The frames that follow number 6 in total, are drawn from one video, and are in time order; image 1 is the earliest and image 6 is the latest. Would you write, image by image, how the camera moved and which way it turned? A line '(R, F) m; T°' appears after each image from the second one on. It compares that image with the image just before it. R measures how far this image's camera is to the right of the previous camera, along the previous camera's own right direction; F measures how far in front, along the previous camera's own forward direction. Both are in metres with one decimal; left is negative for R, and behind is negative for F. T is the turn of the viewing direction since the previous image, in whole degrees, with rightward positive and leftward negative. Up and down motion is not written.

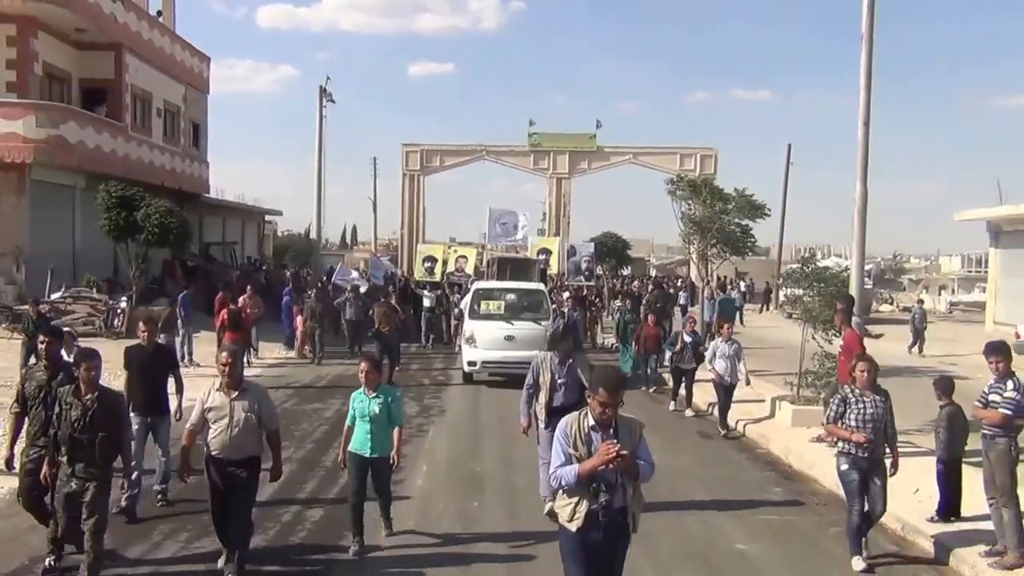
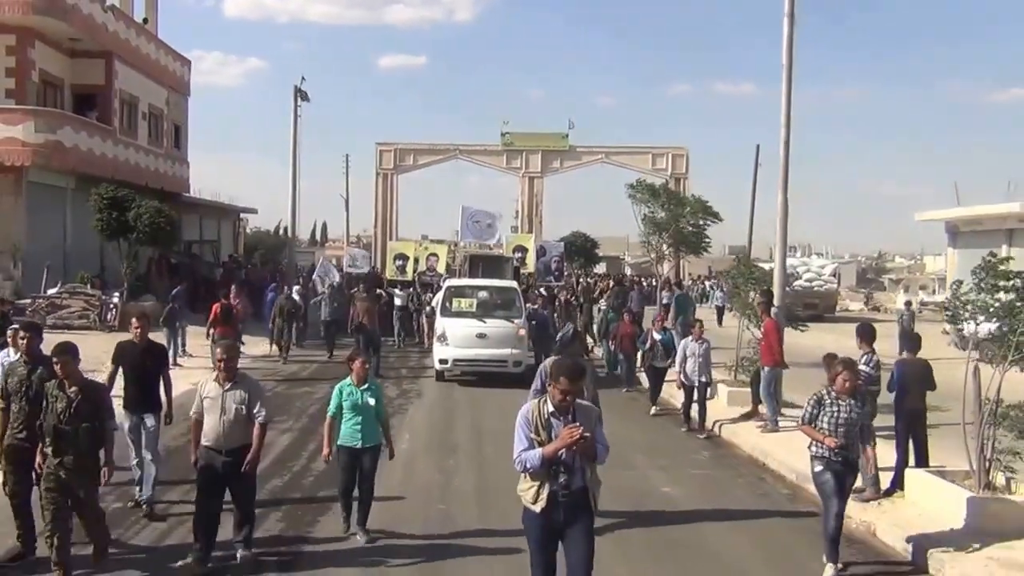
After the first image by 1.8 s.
(0.0, -1.5) m; +2°
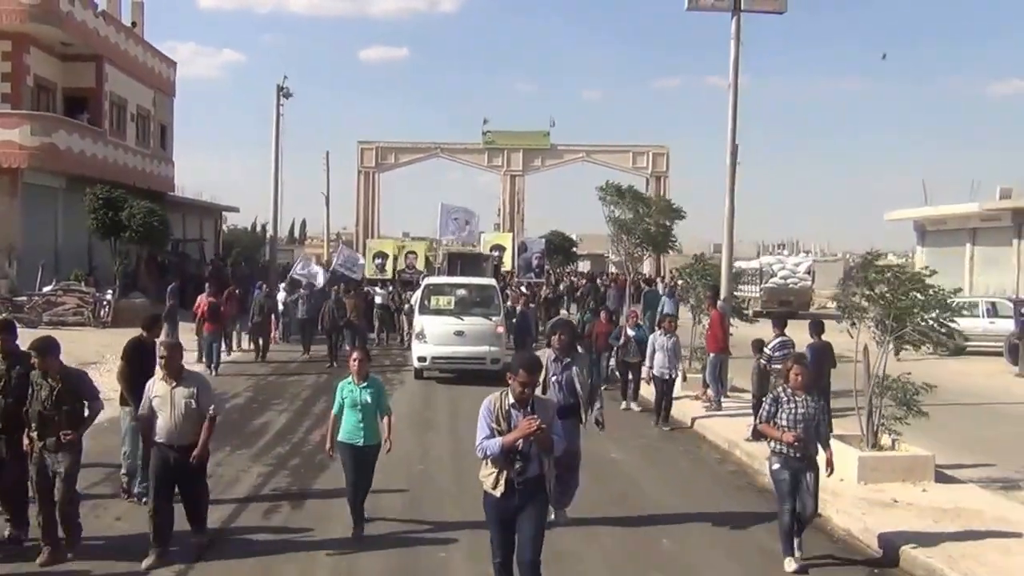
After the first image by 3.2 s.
(+0.2, -1.0) m; +1°
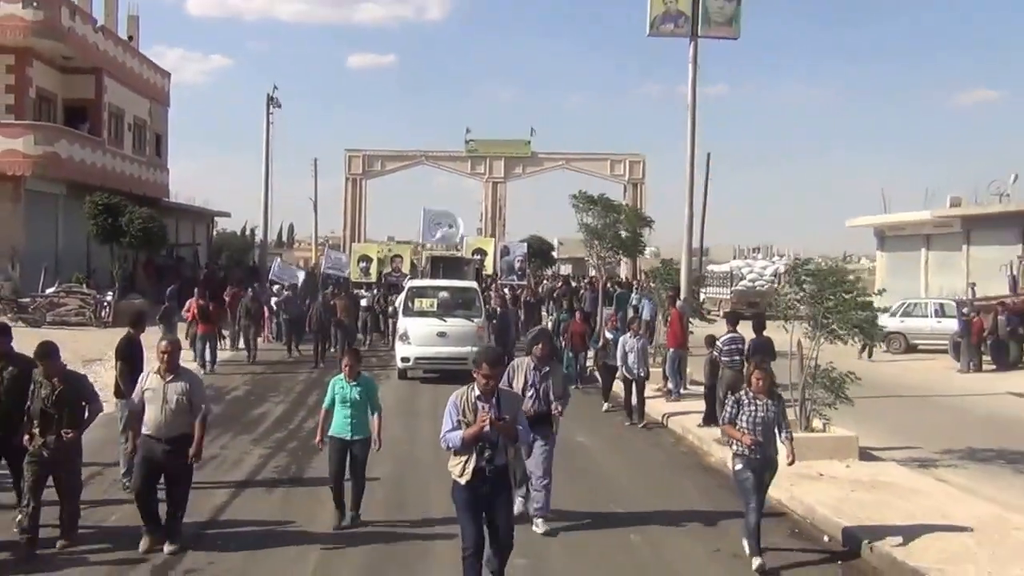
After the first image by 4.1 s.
(+0.1, -1.3) m; +1°
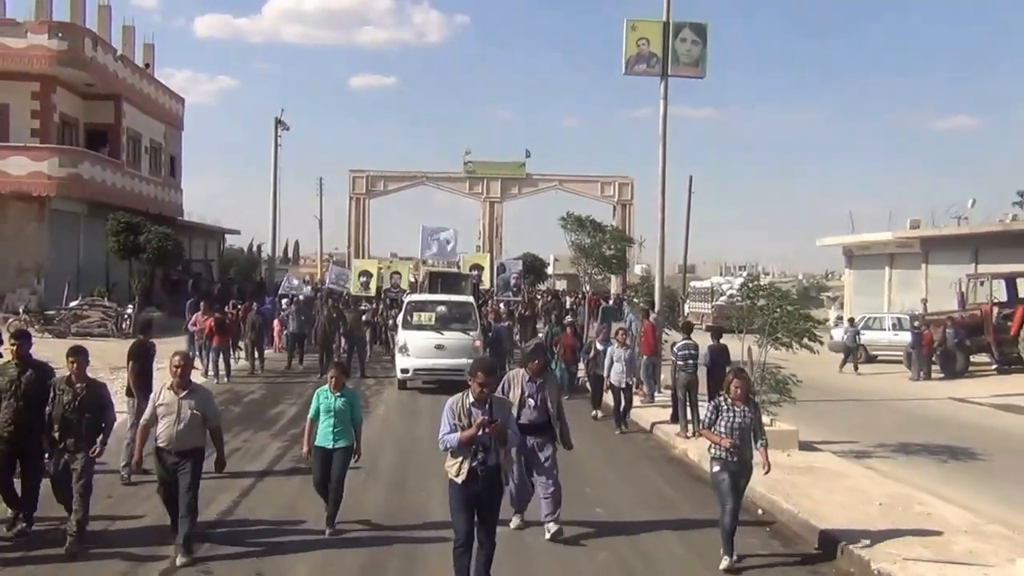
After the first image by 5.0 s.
(+0.2, -1.8) m; 0°
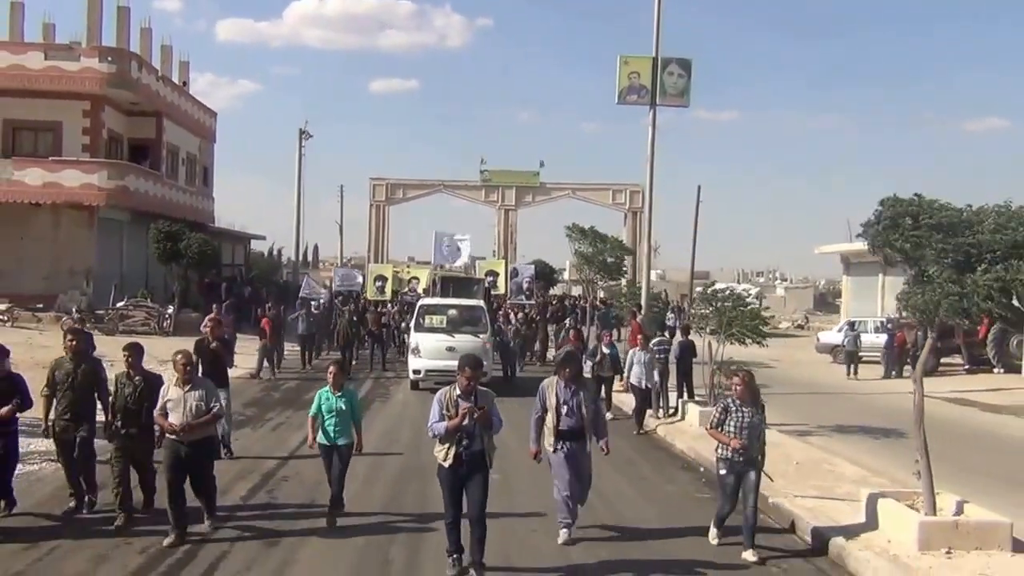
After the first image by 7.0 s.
(+0.2, -2.2) m; -1°
